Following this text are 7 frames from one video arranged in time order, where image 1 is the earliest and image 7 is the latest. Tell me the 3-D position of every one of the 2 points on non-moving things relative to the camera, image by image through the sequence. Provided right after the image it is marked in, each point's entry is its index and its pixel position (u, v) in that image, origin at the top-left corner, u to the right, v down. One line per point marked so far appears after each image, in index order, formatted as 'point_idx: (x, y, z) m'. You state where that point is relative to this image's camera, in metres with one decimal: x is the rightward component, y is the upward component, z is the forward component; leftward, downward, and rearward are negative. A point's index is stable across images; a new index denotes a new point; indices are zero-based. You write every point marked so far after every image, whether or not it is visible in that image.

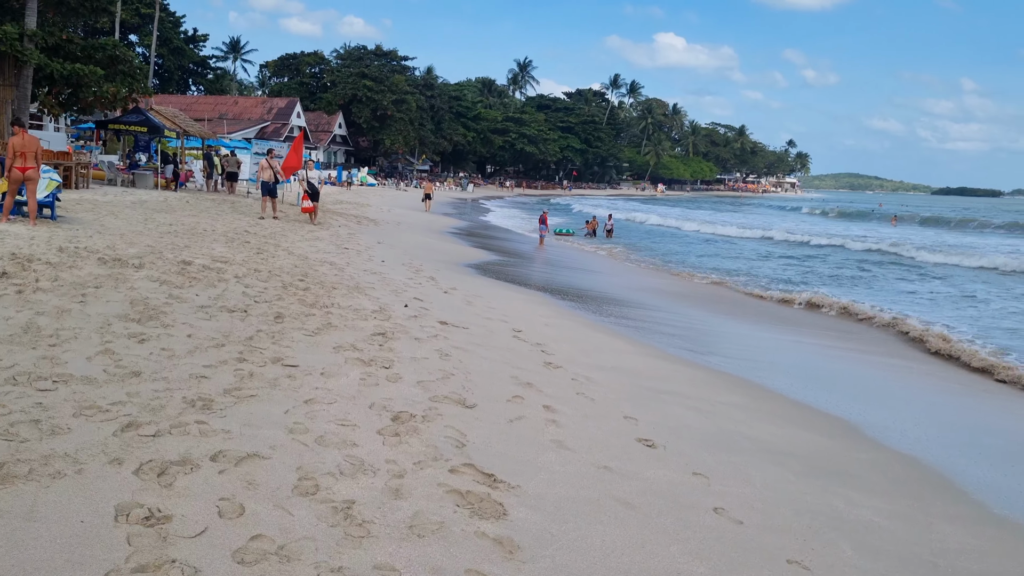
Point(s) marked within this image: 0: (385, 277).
0: (-1.3, +0.1, +9.0) m
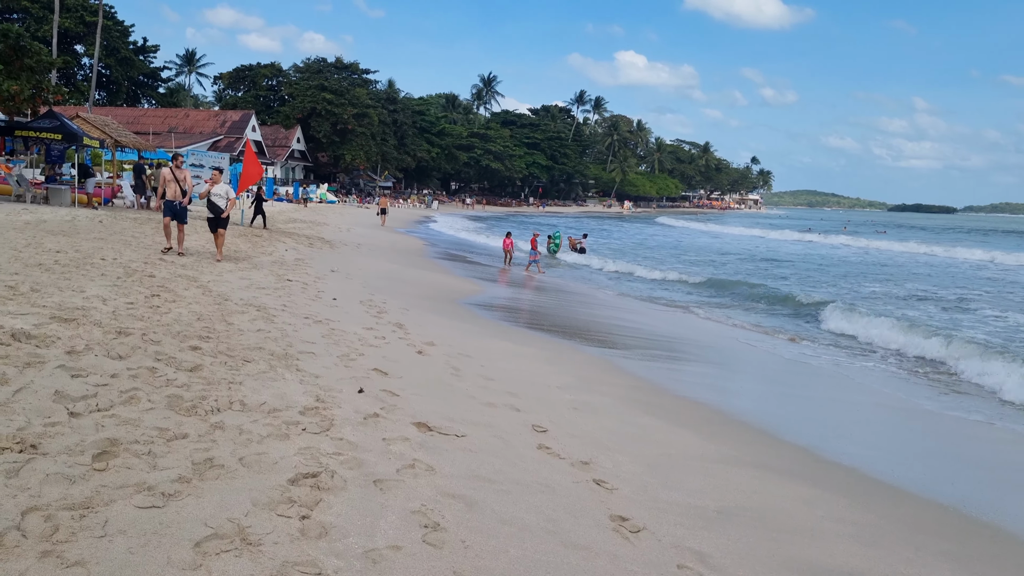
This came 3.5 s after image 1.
0: (-1.3, -0.3, +6.3) m
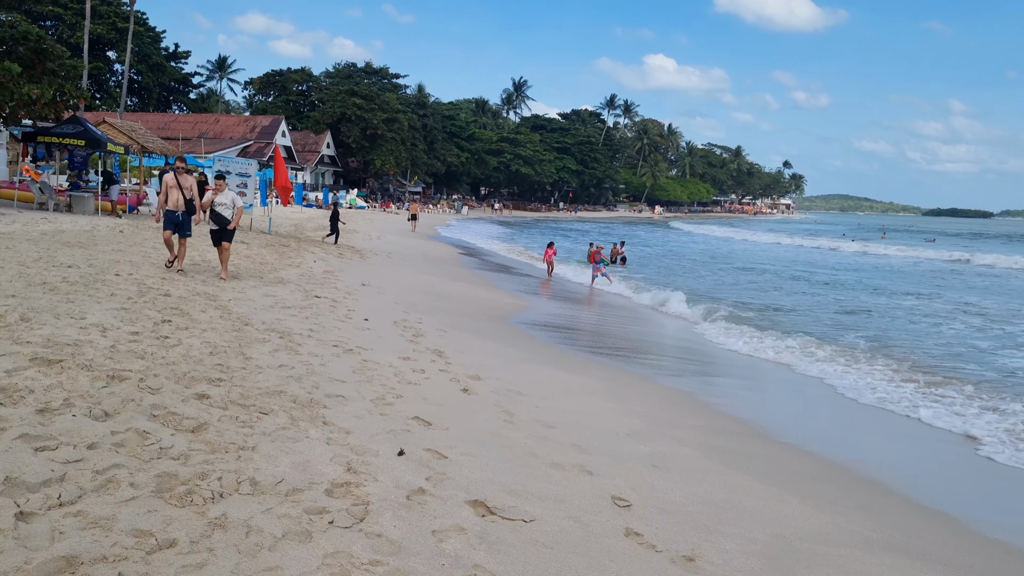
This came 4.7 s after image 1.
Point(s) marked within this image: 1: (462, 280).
0: (-0.9, -0.5, +5.6) m
1: (-0.8, +0.1, +14.4) m
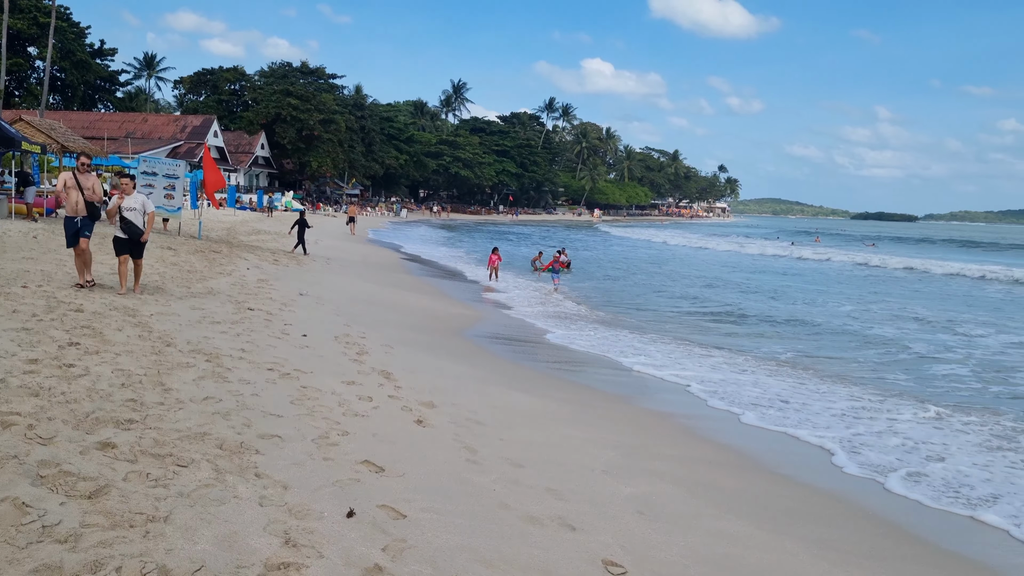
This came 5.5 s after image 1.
0: (-1.1, -0.6, +4.9) m
1: (-1.7, 0.0, +13.8) m
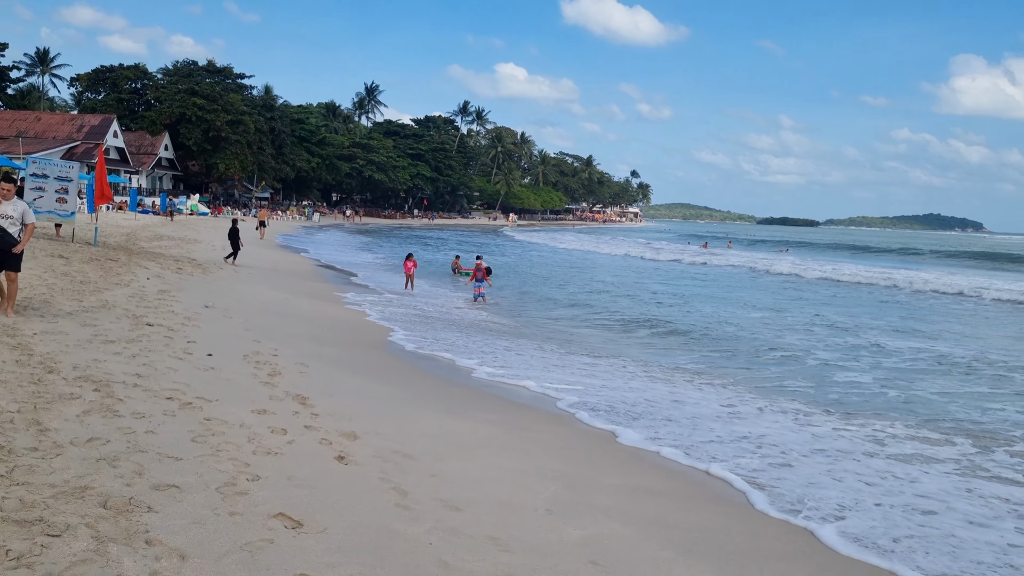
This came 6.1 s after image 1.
0: (-1.5, -0.7, +4.4) m
1: (-2.9, -0.1, +13.1) m
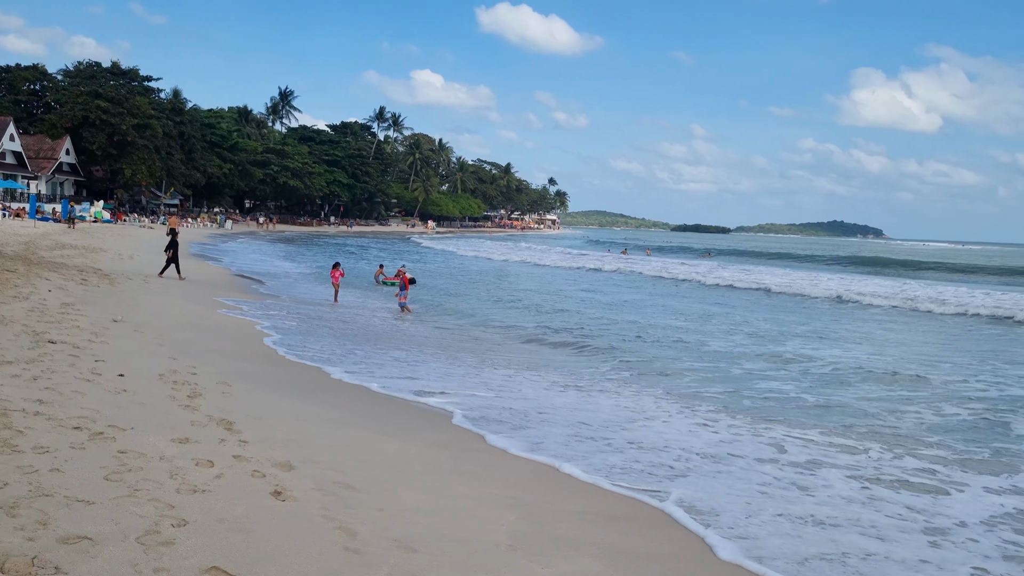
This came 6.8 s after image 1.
0: (-1.7, -0.7, +3.9) m
1: (-3.9, -0.3, +12.5) m
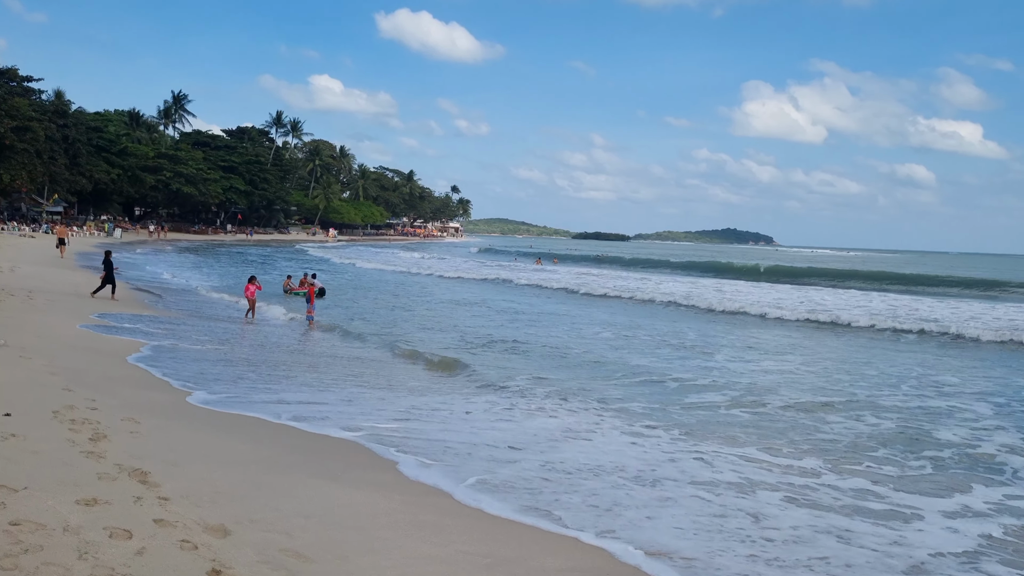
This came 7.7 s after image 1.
0: (-1.7, -0.9, +3.1) m
1: (-4.9, -0.5, +11.5) m
